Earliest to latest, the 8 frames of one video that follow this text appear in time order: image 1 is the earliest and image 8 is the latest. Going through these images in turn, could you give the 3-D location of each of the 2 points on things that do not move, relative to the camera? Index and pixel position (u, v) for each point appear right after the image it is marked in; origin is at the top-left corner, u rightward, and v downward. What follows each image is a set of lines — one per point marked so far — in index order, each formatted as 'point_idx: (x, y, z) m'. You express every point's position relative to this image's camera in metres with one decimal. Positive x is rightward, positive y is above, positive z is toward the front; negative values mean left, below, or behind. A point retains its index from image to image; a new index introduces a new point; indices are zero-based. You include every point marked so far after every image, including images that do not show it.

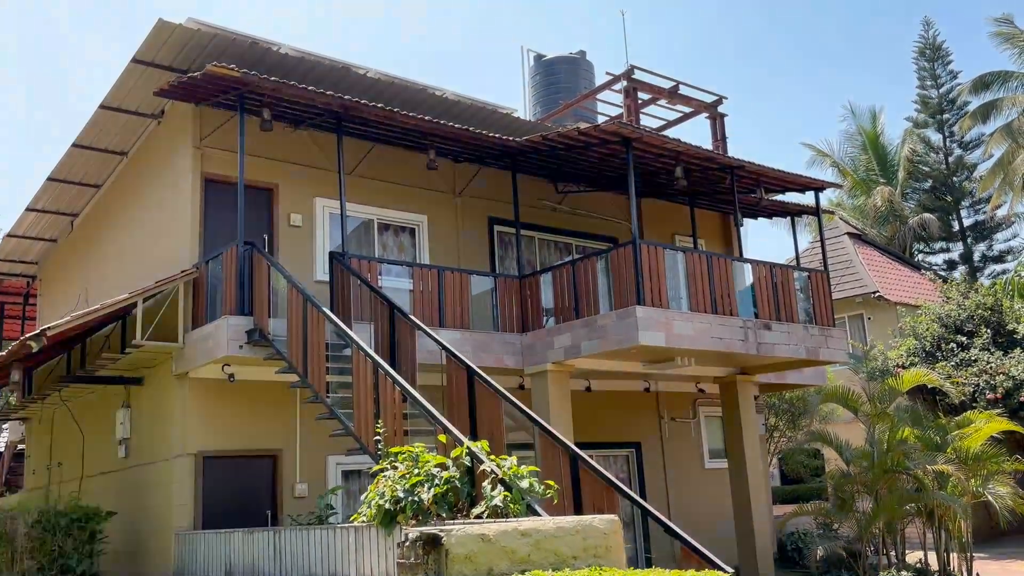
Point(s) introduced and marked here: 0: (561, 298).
0: (+0.5, -0.1, +10.4) m
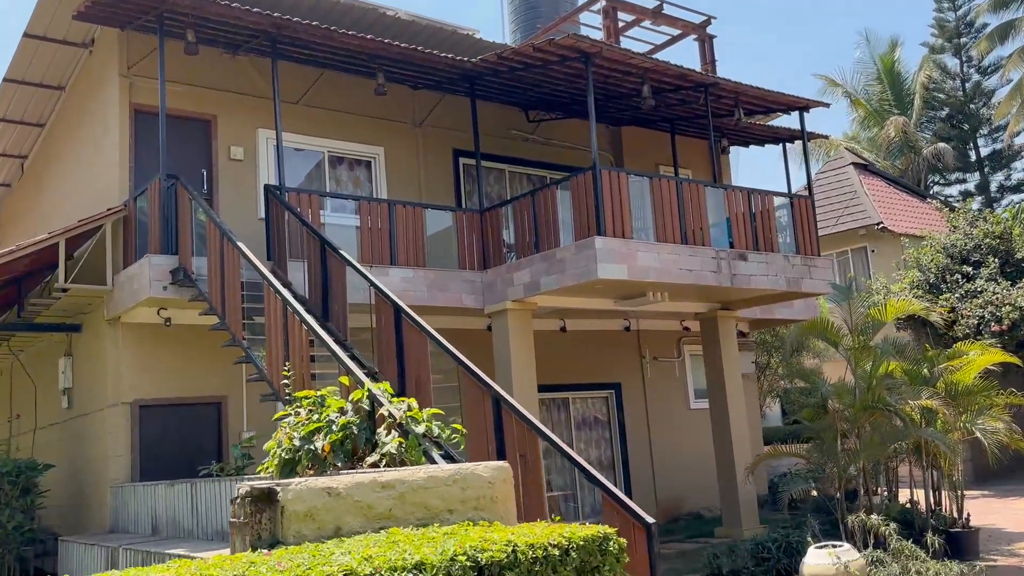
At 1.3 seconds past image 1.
0: (+0.1, +0.6, +9.7) m
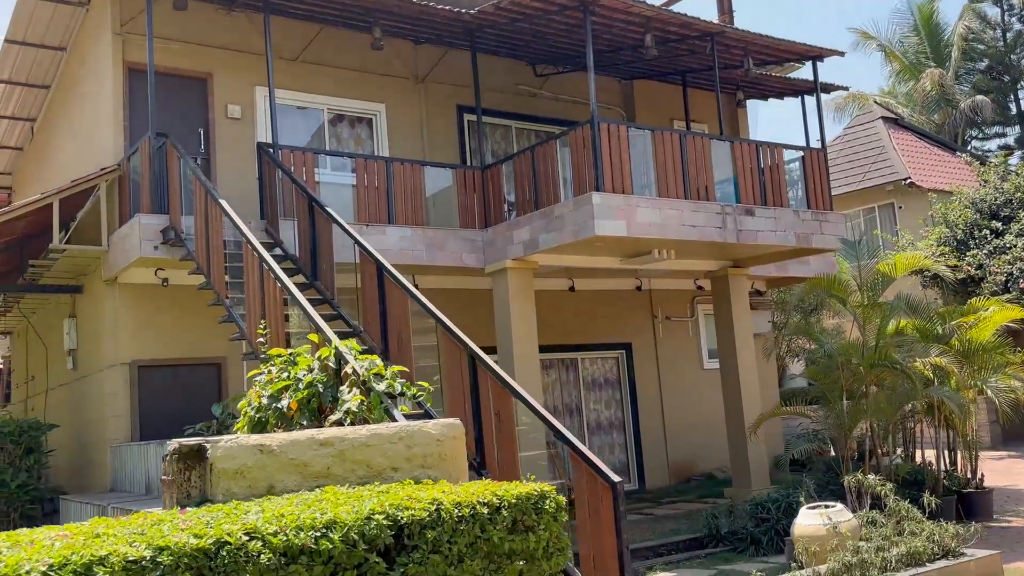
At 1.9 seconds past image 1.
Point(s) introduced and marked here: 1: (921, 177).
0: (+0.1, +1.0, +9.5) m
1: (+8.3, +2.2, +18.5) m
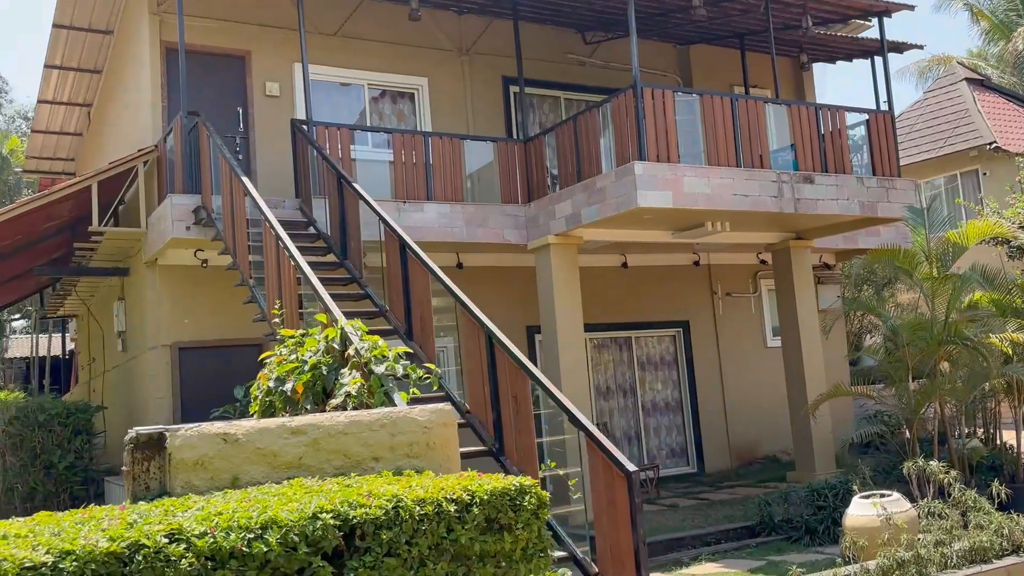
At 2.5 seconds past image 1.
0: (+0.5, +1.3, +9.1) m
1: (+9.5, +2.8, +17.3) m
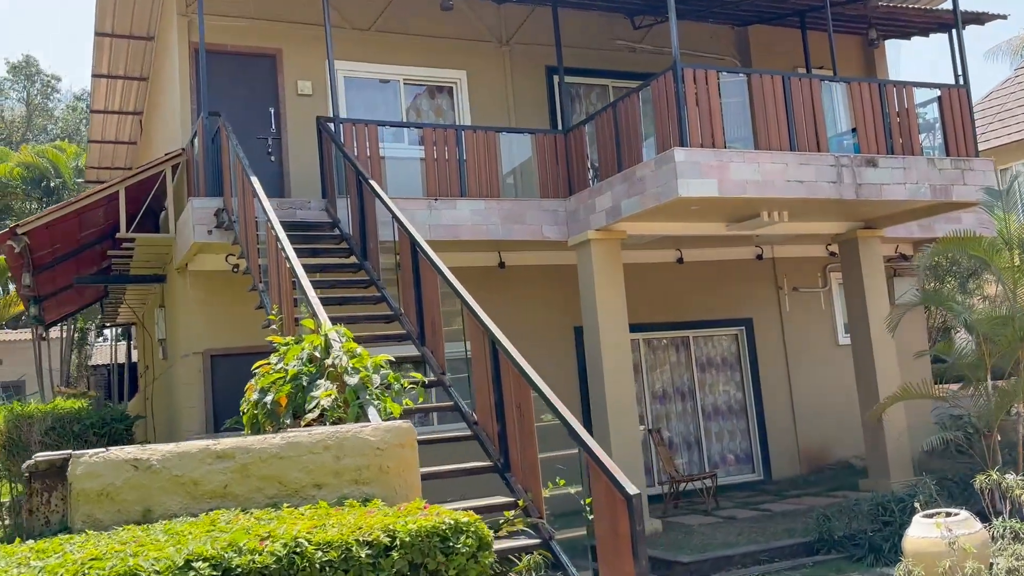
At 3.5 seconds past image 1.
0: (+0.9, +1.3, +8.6) m
1: (+10.5, +3.0, +15.9) m
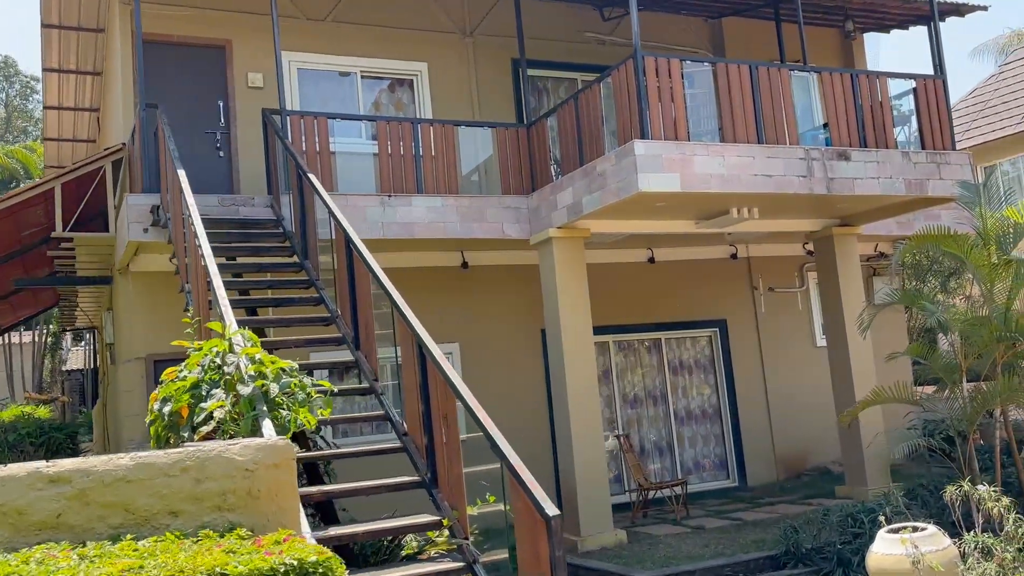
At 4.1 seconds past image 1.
0: (+0.5, +1.3, +8.2) m
1: (+10.0, +3.0, +15.7) m
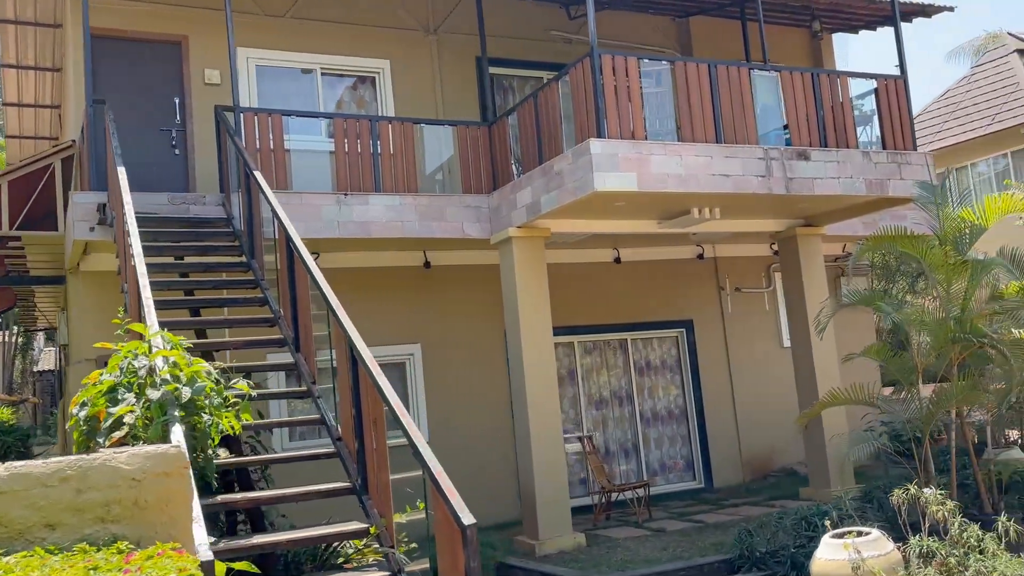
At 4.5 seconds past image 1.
0: (+0.1, +1.3, +8.1) m
1: (+9.6, +3.0, +15.7) m
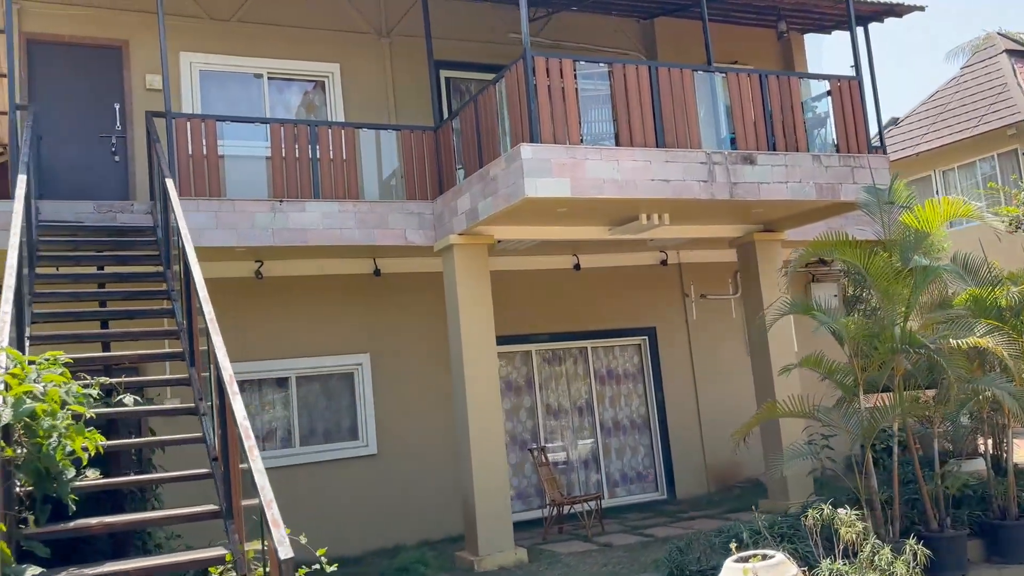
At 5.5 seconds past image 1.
0: (-0.4, +1.2, +7.9) m
1: (+9.1, +2.9, +15.4) m
